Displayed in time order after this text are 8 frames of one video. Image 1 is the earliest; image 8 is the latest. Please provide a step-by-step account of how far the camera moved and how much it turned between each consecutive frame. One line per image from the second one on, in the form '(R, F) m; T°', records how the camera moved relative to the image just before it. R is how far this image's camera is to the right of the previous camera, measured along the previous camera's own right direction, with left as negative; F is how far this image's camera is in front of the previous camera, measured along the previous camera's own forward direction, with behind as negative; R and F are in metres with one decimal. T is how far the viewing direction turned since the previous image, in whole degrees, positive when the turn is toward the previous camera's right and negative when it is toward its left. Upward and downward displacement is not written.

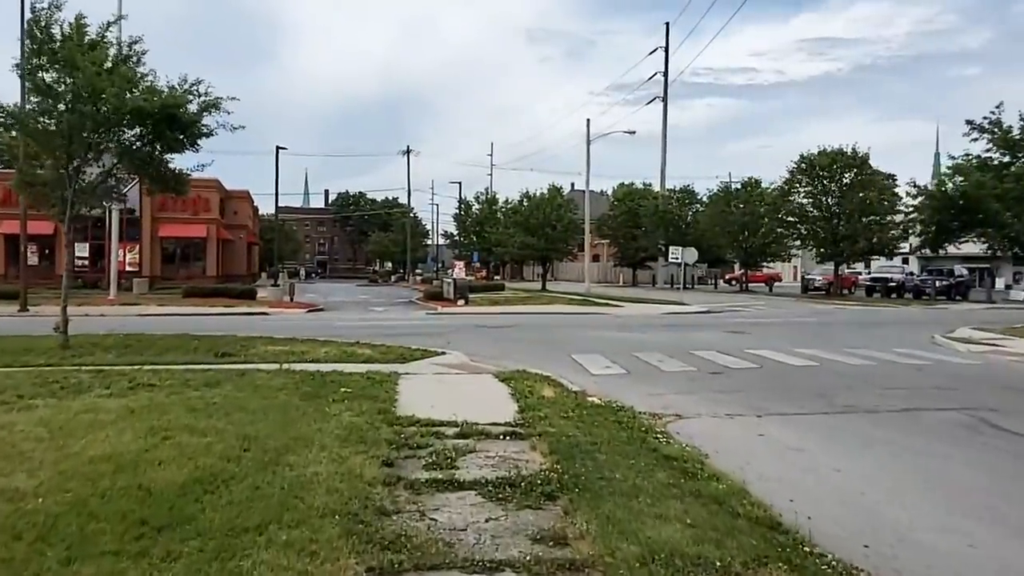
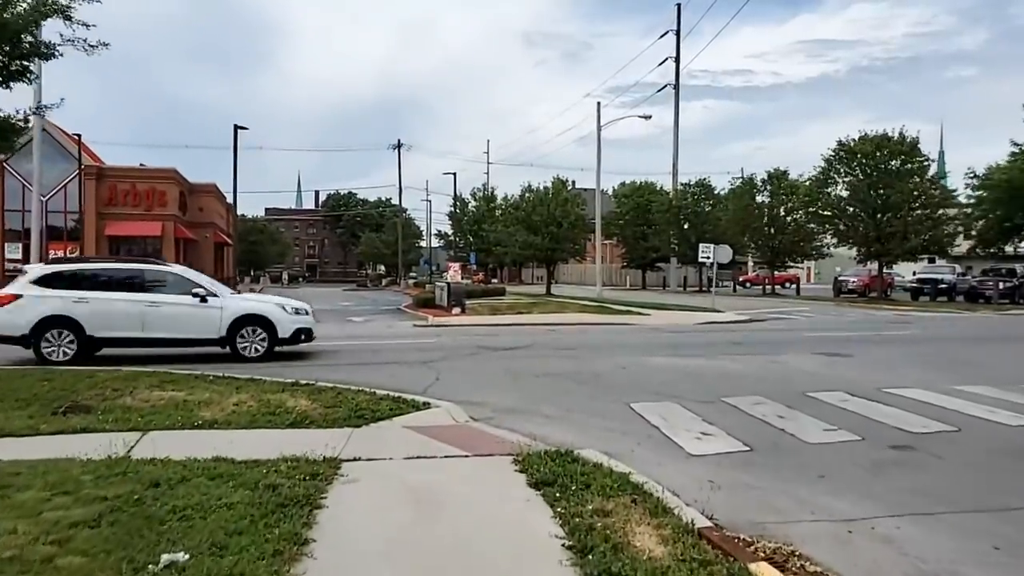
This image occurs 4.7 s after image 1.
(-0.4, +6.3) m; 0°
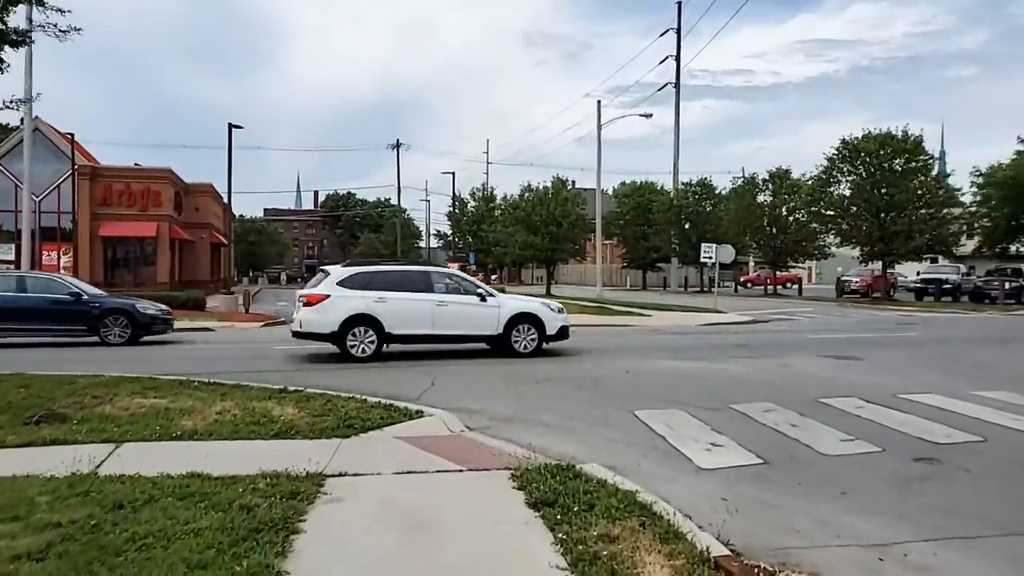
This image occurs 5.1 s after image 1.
(0.0, +0.5) m; 0°
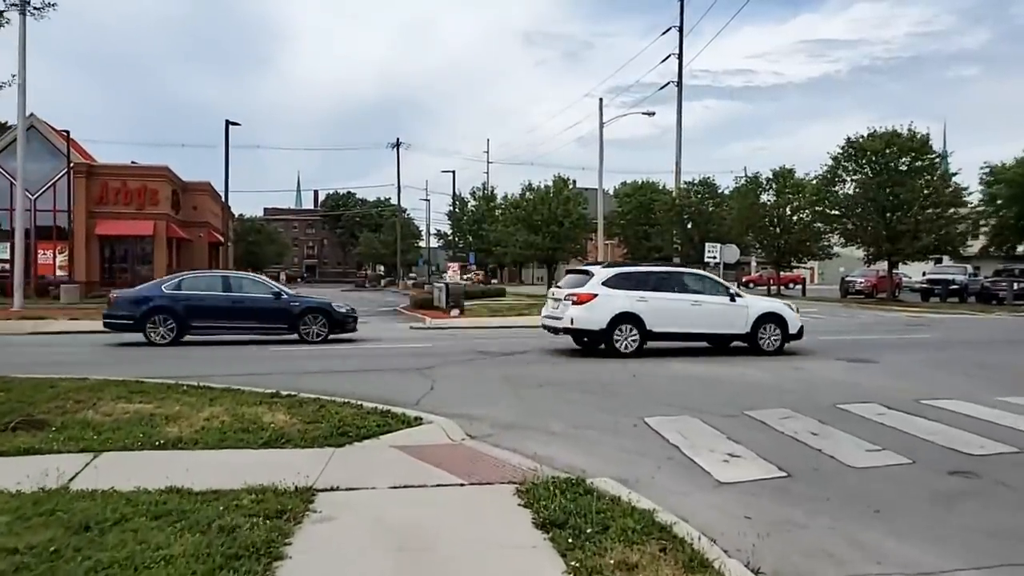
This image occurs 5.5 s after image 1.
(0.0, +0.5) m; 0°
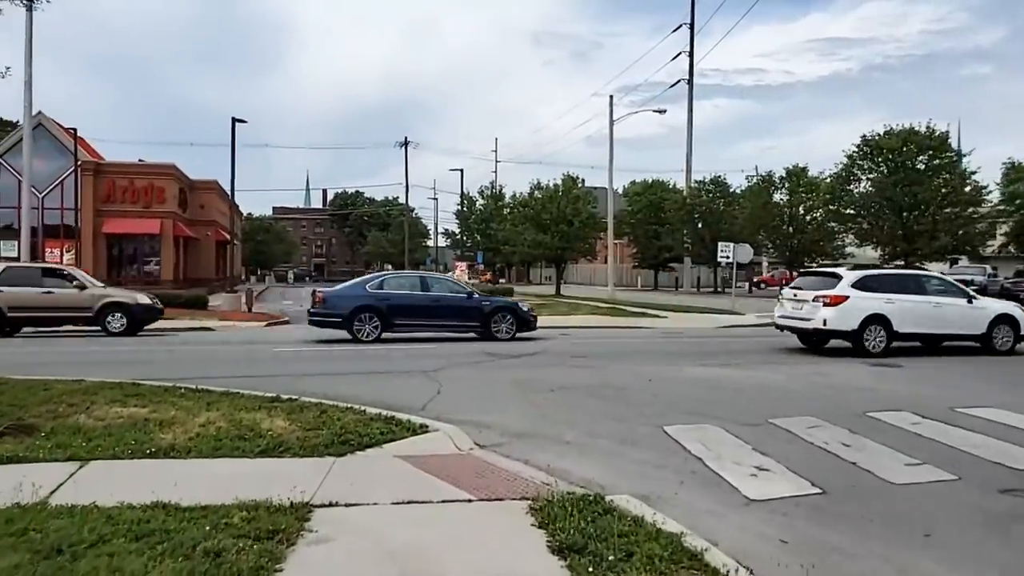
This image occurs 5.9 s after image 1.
(0.0, +0.5) m; -1°
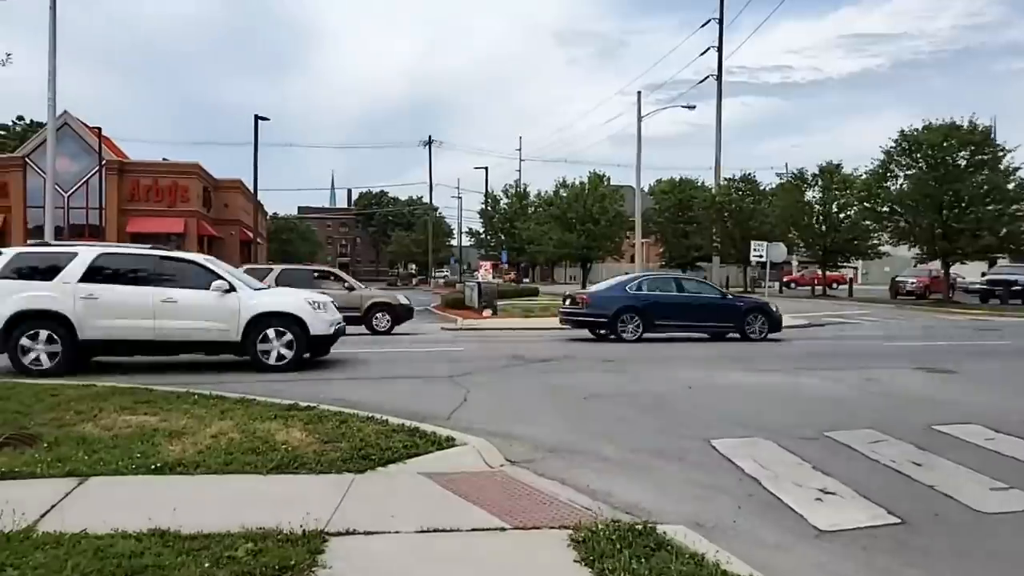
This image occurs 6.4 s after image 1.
(-0.1, +0.7) m; -2°
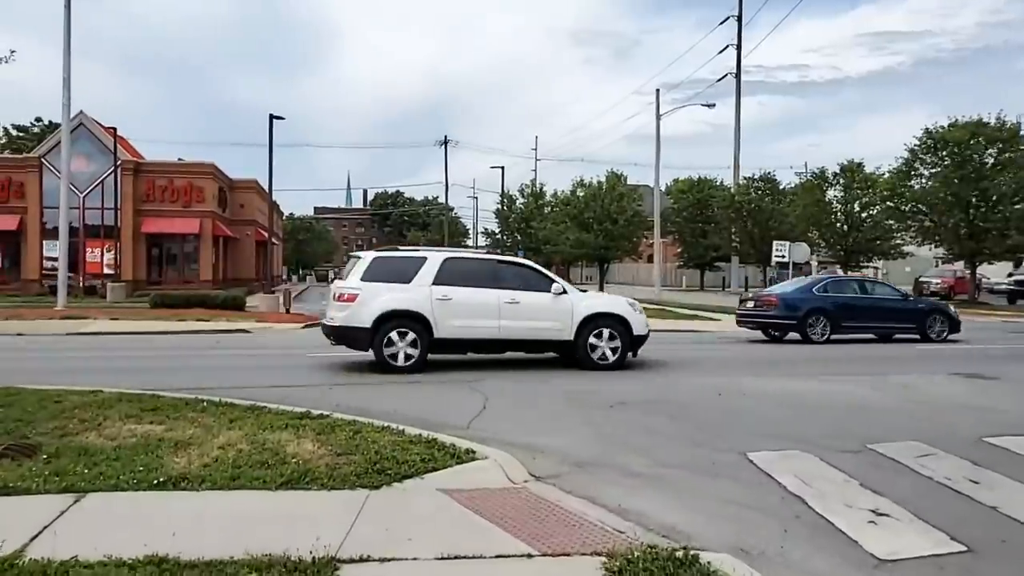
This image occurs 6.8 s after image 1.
(-0.1, +0.5) m; -1°
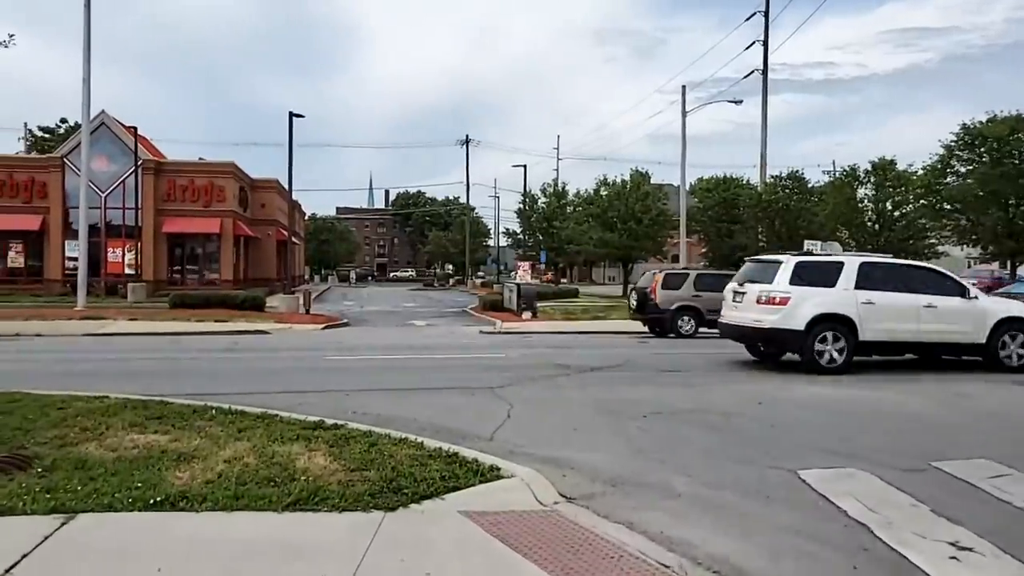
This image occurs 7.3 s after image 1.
(-0.1, +0.6) m; -2°
